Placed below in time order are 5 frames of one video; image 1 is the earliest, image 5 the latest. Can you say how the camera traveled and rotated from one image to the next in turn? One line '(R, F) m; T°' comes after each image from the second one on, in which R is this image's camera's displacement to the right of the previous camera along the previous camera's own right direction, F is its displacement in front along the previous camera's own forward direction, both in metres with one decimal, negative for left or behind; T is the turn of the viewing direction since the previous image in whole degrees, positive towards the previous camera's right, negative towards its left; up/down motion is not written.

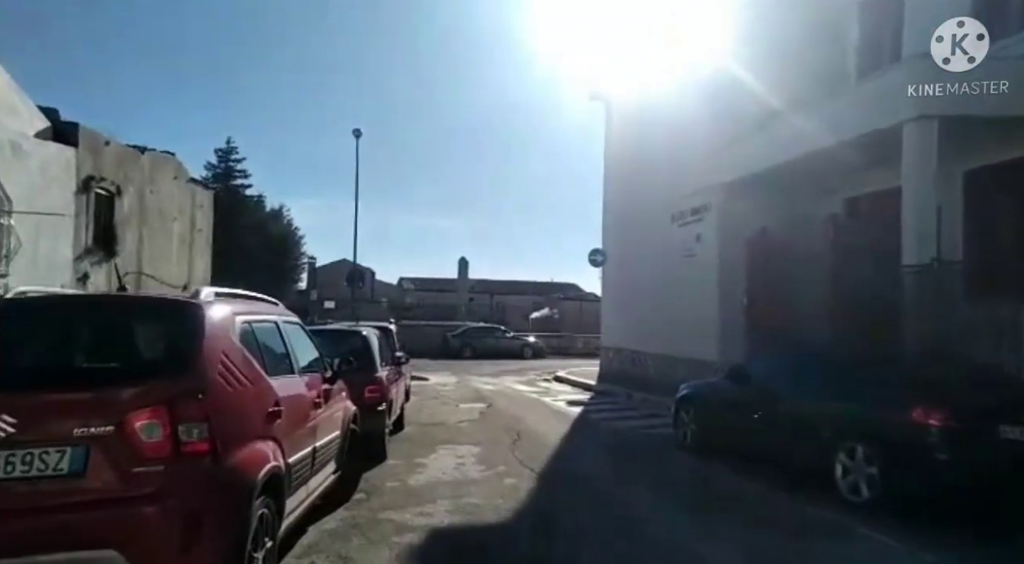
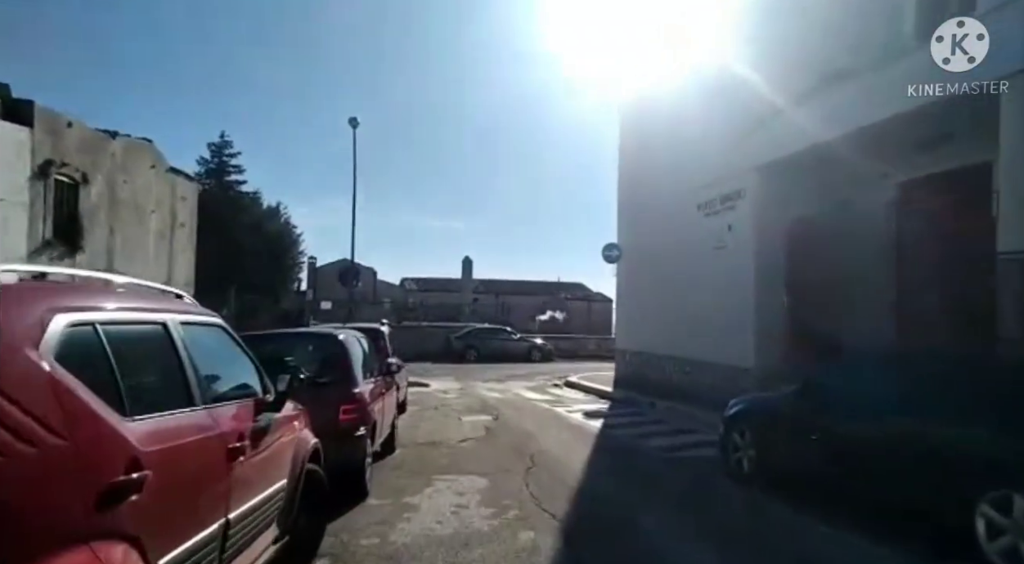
(-0.1, +1.5) m; 0°
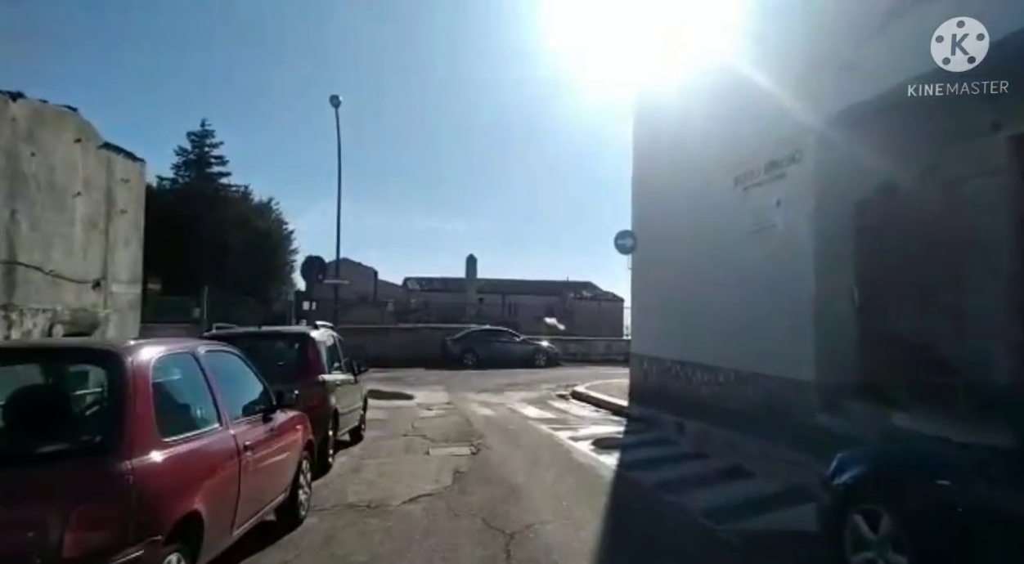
(+0.4, +2.9) m; -1°
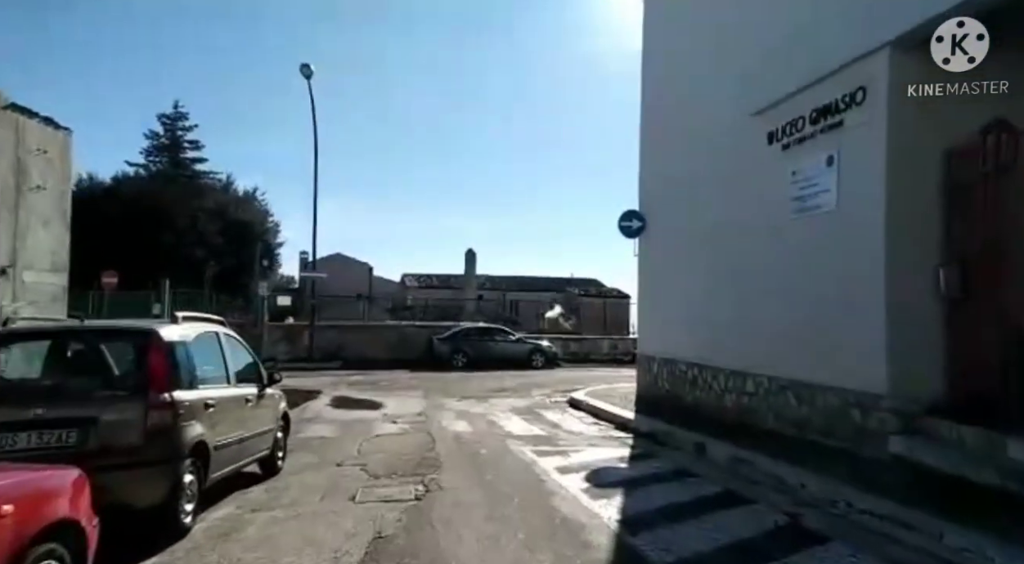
(+0.5, +2.5) m; -1°
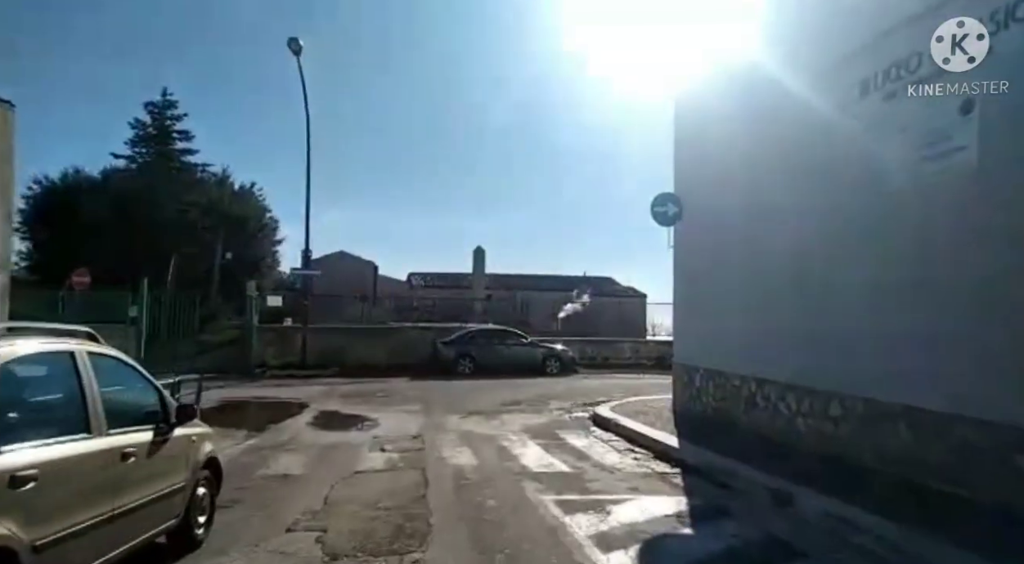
(-0.1, +2.2) m; -1°
